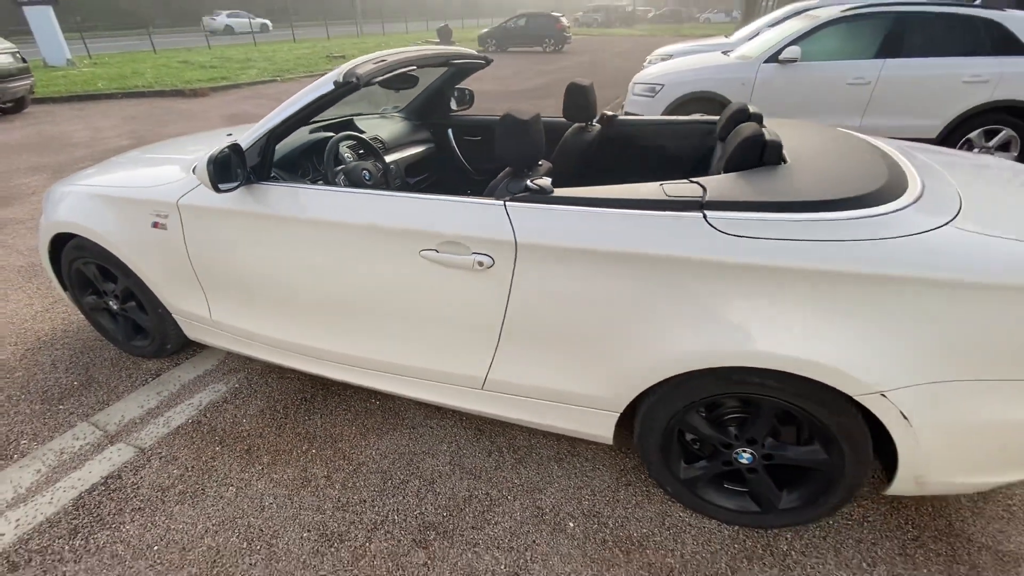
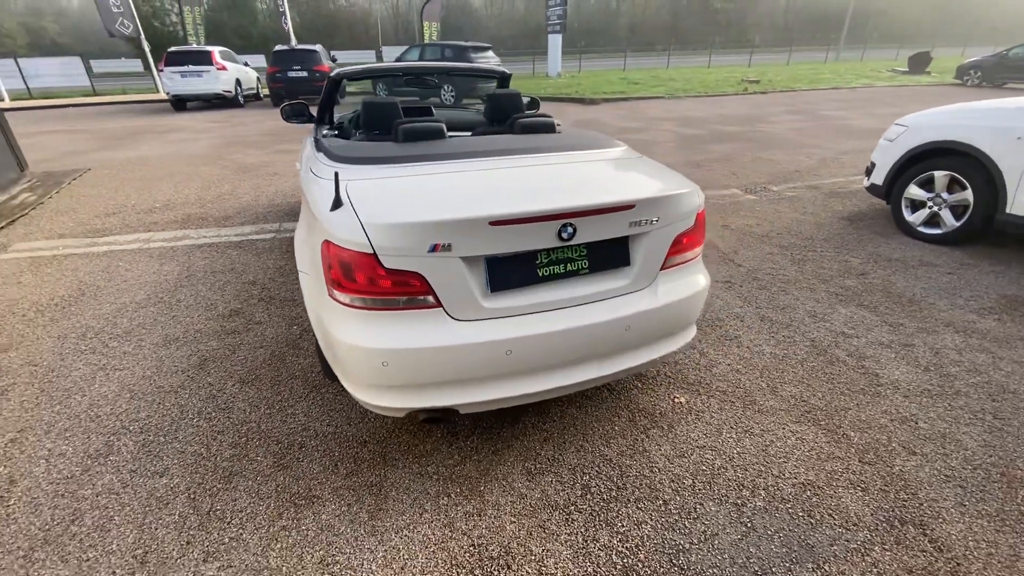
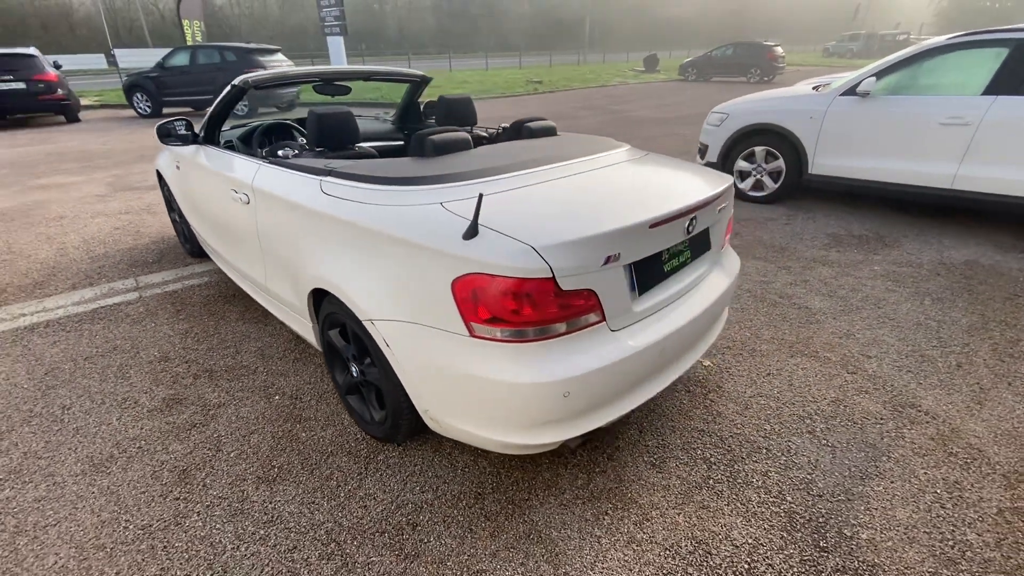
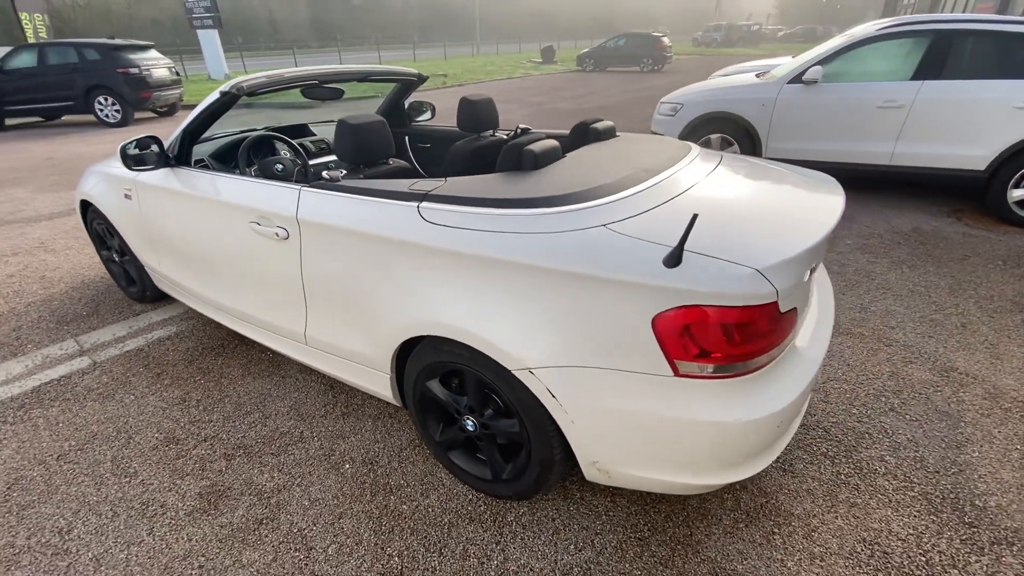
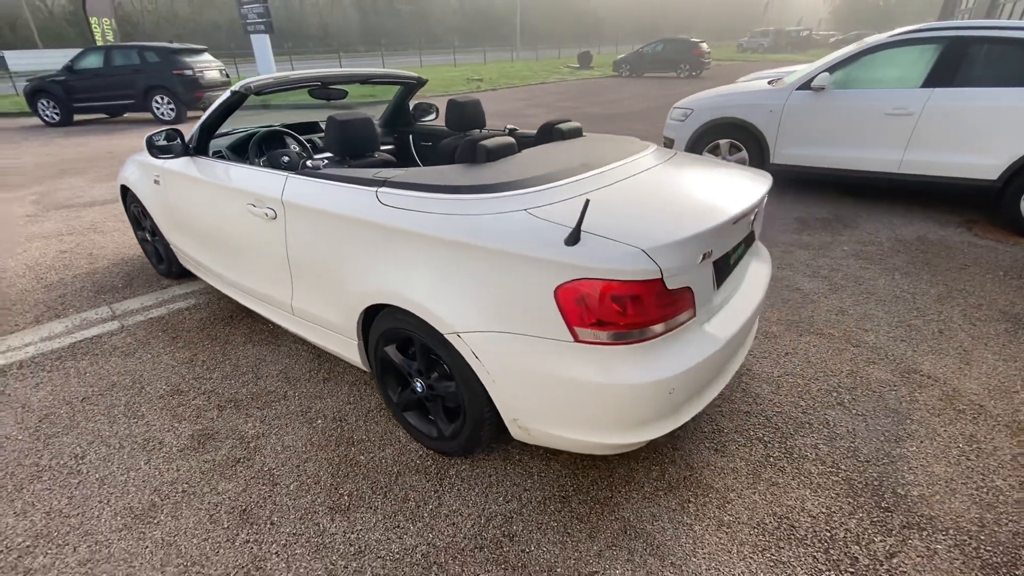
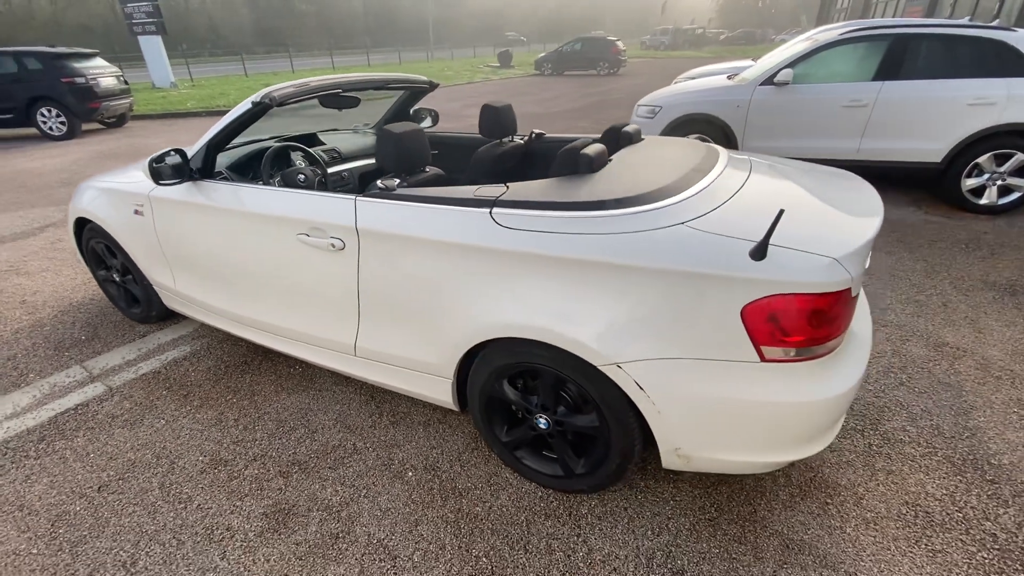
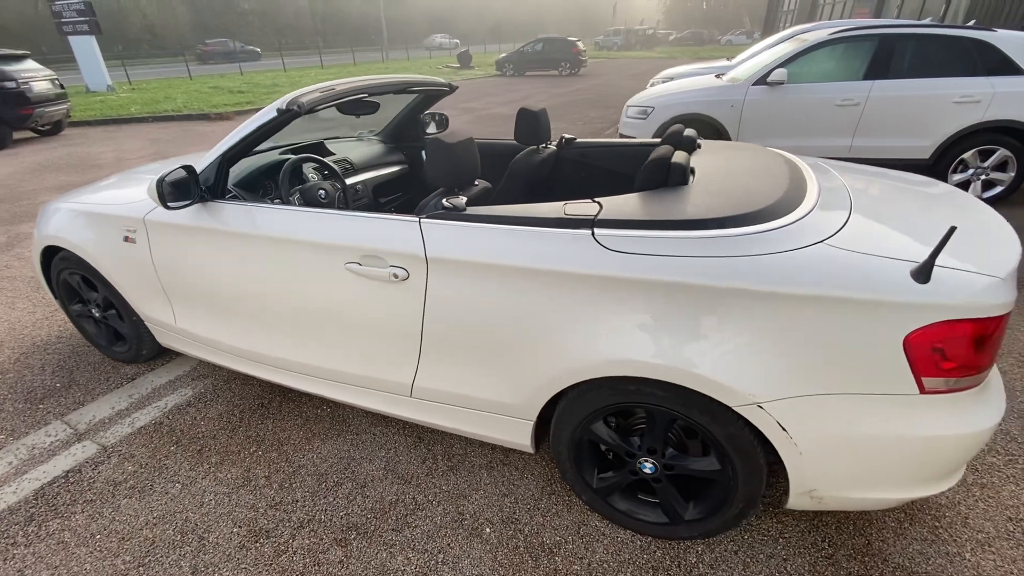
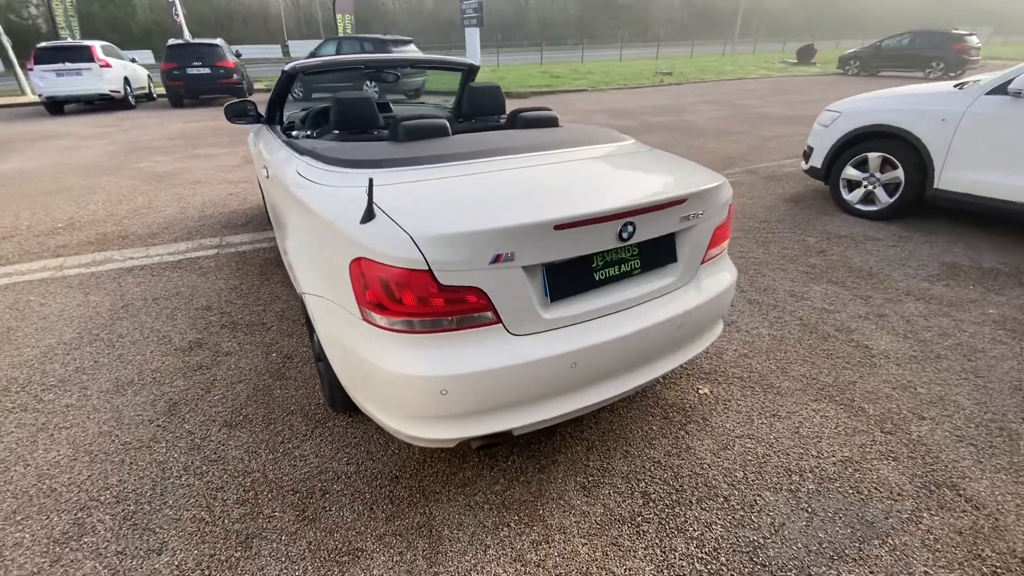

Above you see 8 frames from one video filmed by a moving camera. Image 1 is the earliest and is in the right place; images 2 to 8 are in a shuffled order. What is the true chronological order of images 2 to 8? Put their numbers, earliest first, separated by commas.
7, 6, 4, 5, 3, 8, 2
